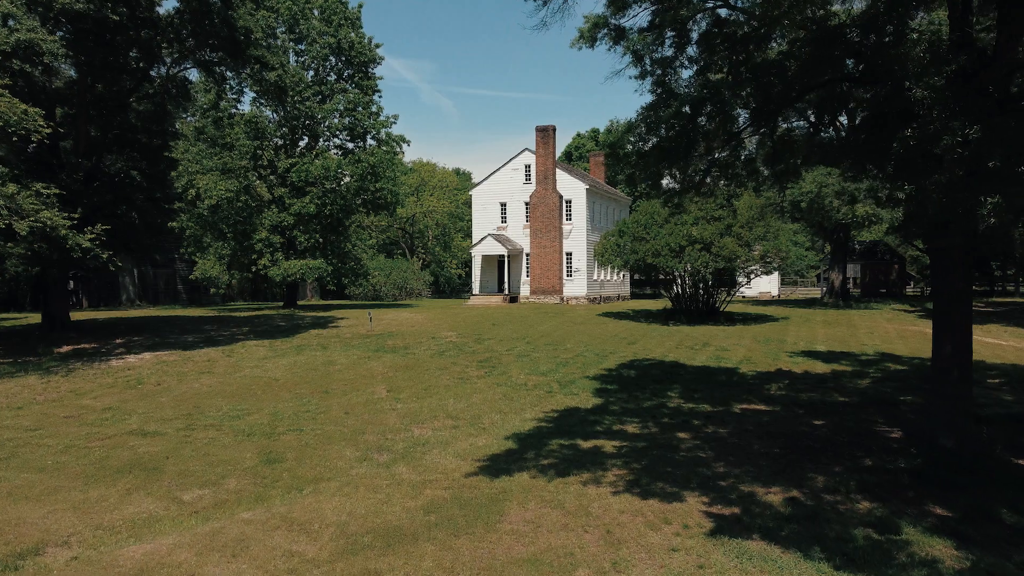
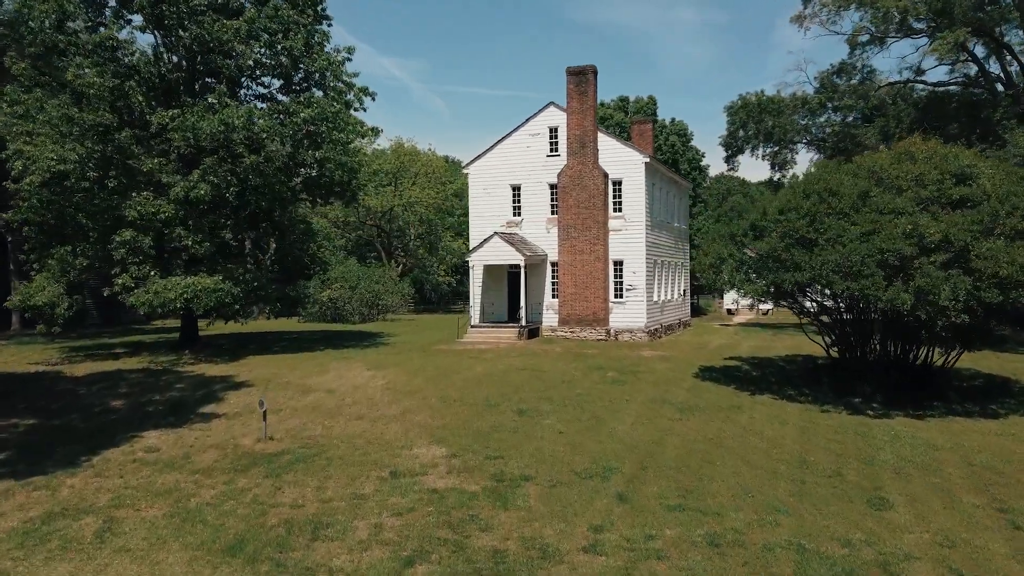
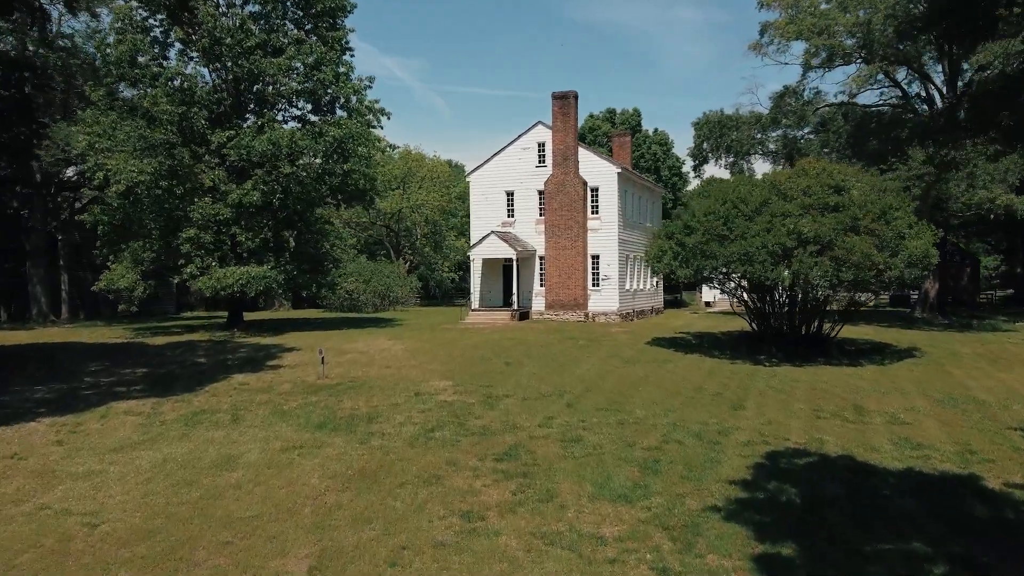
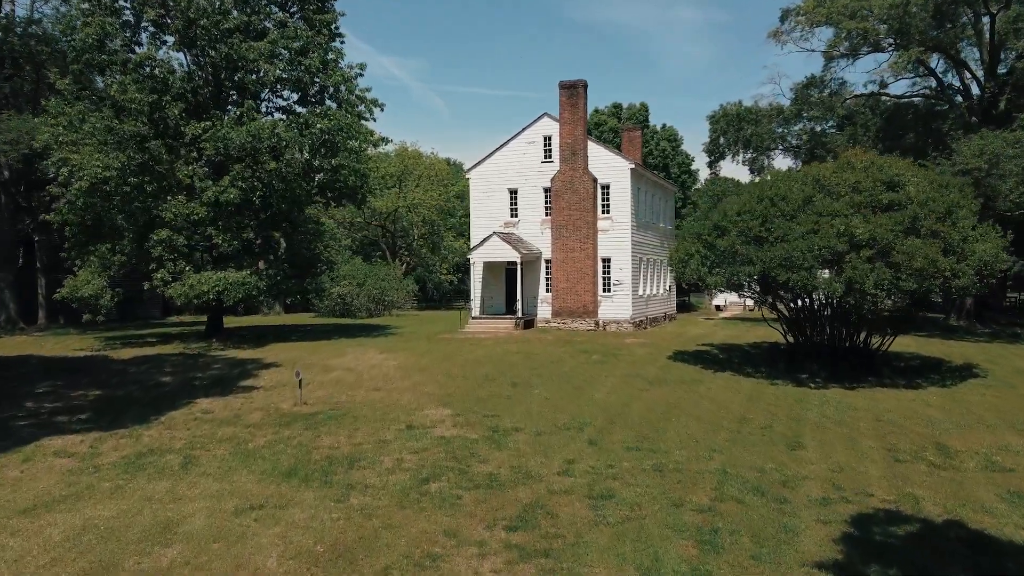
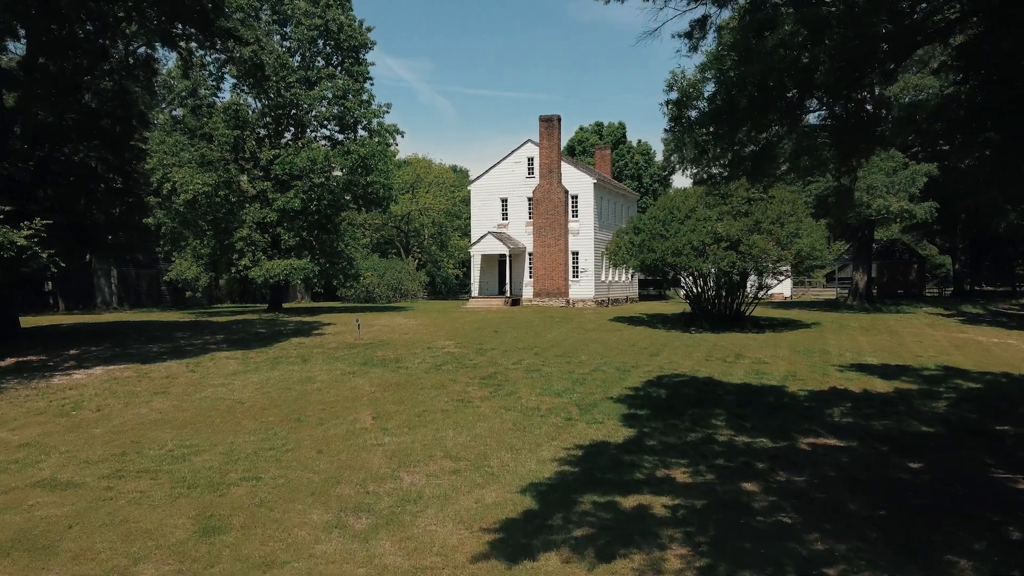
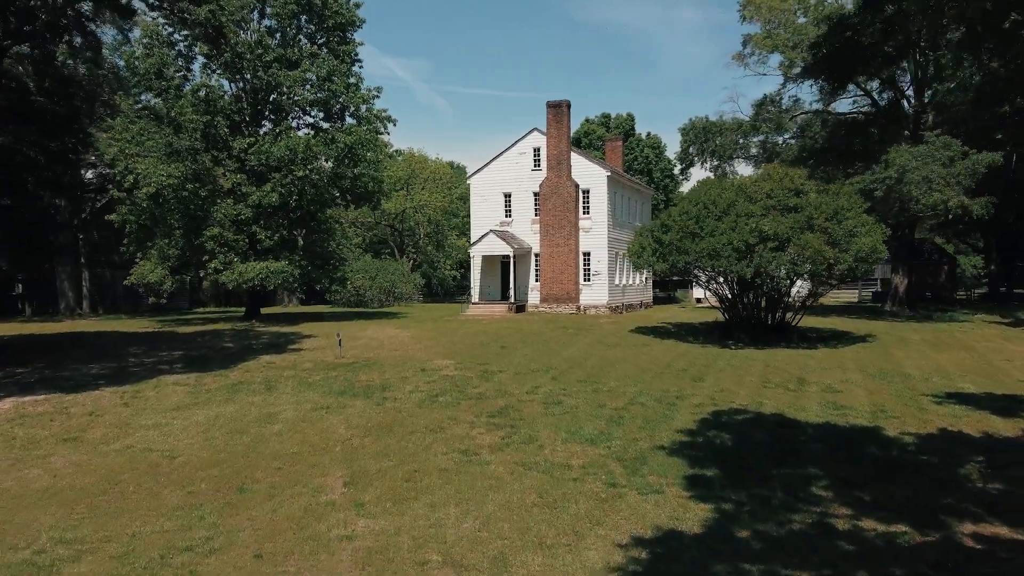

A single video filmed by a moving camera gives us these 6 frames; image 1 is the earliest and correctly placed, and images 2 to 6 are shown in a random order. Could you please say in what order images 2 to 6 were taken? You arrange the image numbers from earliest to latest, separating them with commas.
5, 6, 3, 4, 2
